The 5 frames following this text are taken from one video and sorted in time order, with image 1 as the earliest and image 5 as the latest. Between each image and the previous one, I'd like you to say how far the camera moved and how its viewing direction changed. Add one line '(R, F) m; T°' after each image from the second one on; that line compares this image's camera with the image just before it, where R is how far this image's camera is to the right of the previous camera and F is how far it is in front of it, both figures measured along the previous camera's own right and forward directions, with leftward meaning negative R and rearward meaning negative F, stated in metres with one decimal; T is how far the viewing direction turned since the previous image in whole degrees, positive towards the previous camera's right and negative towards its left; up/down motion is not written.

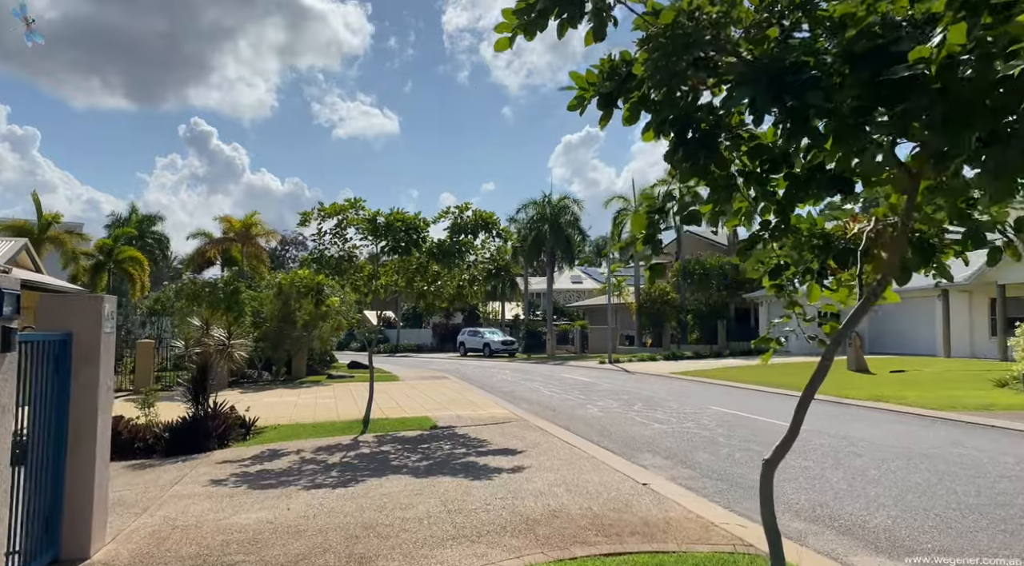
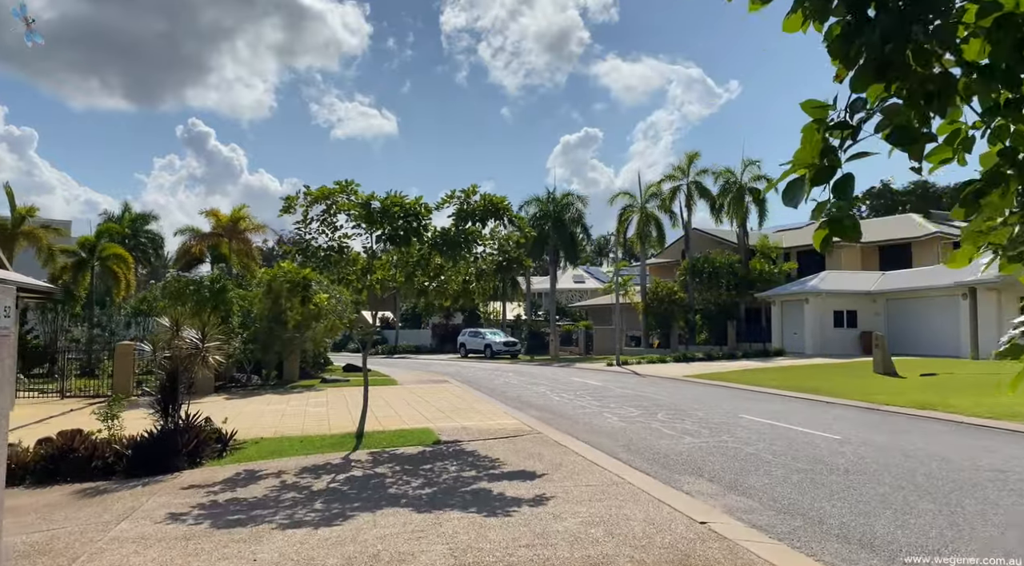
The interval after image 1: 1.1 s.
(-0.2, +1.5) m; 0°
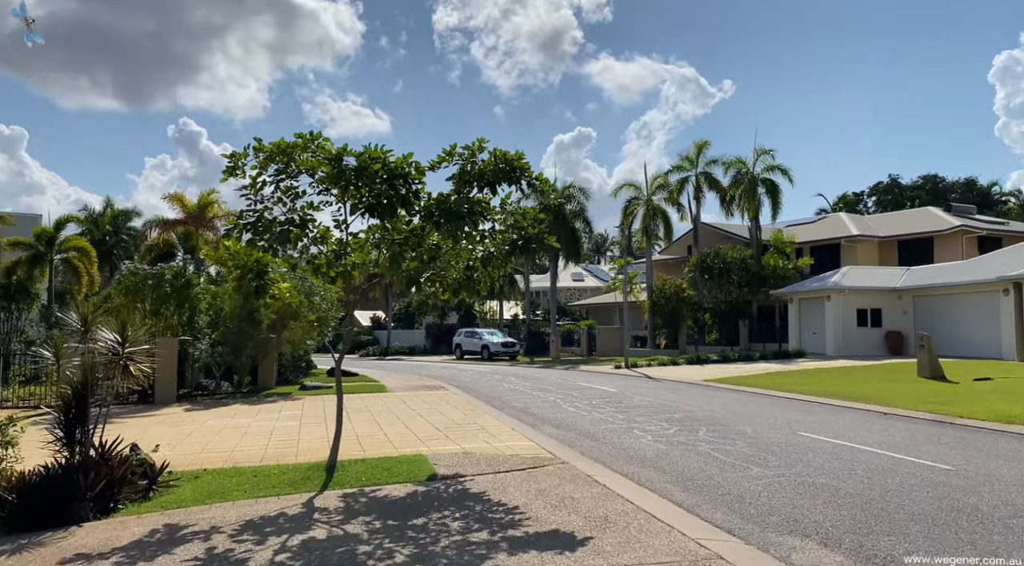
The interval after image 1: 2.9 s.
(-0.3, +2.6) m; +1°
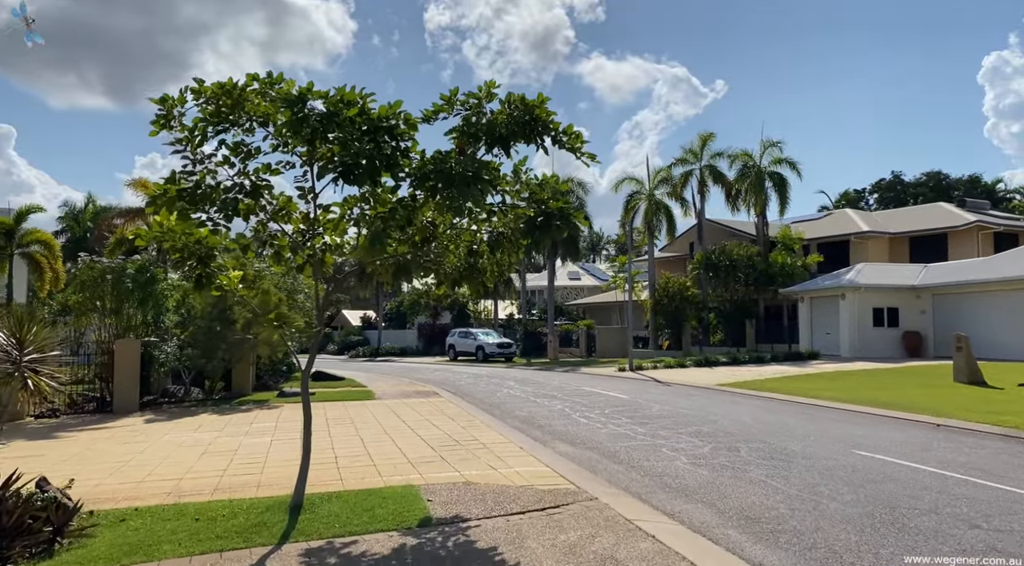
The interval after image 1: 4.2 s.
(-0.2, +1.9) m; +1°
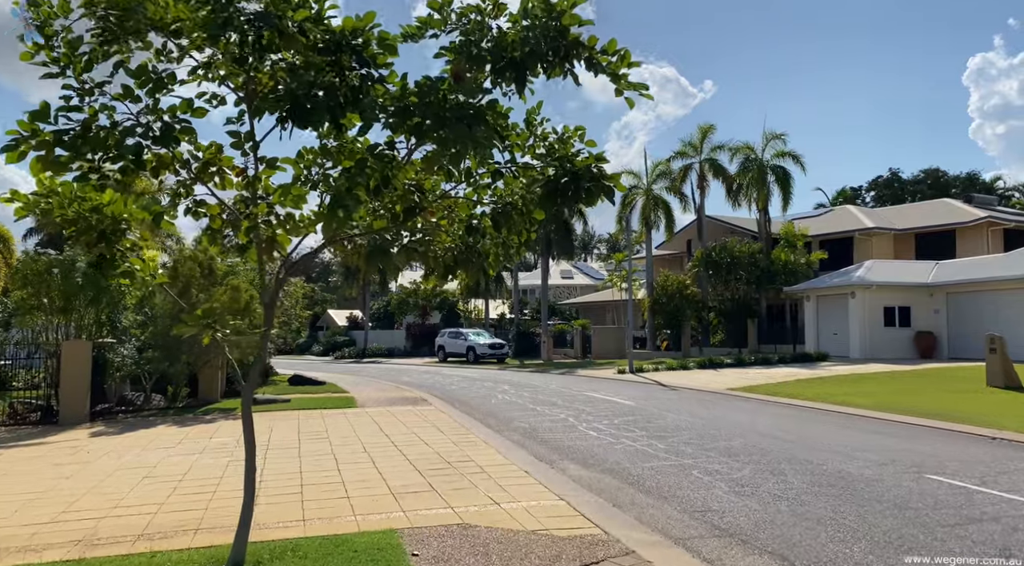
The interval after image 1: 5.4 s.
(-0.2, +1.7) m; +1°
